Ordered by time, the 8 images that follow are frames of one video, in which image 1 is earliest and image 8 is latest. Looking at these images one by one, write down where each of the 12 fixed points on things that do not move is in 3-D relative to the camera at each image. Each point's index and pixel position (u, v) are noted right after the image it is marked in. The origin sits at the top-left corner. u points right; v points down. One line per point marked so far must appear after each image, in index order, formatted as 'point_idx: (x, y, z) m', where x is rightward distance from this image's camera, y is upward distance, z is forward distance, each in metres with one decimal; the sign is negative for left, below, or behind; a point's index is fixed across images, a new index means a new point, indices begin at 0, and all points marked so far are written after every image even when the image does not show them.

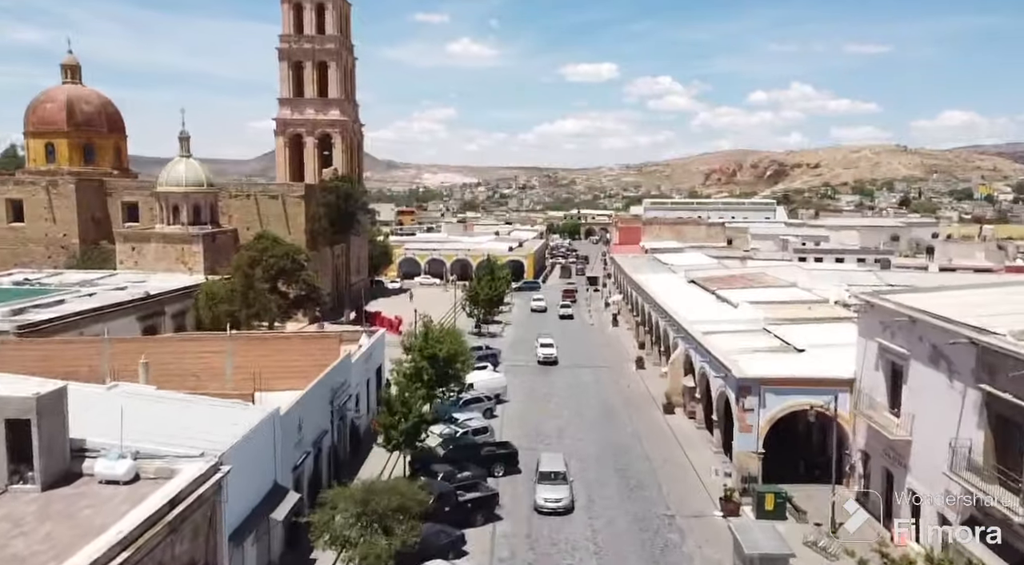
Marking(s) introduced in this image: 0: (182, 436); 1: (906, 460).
0: (-5.5, -2.6, +12.9) m
1: (+8.3, -3.7, +16.4) m
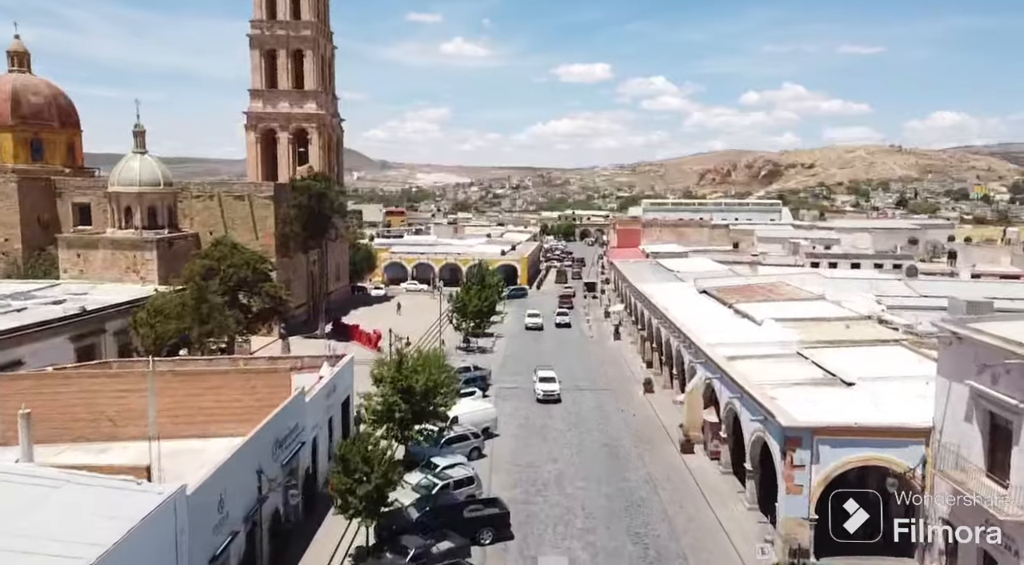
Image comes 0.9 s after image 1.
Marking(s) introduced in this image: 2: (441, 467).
0: (-5.7, -3.0, +8.9) m
1: (+8.1, -4.2, +12.5) m
2: (-1.8, -4.7, +19.7) m
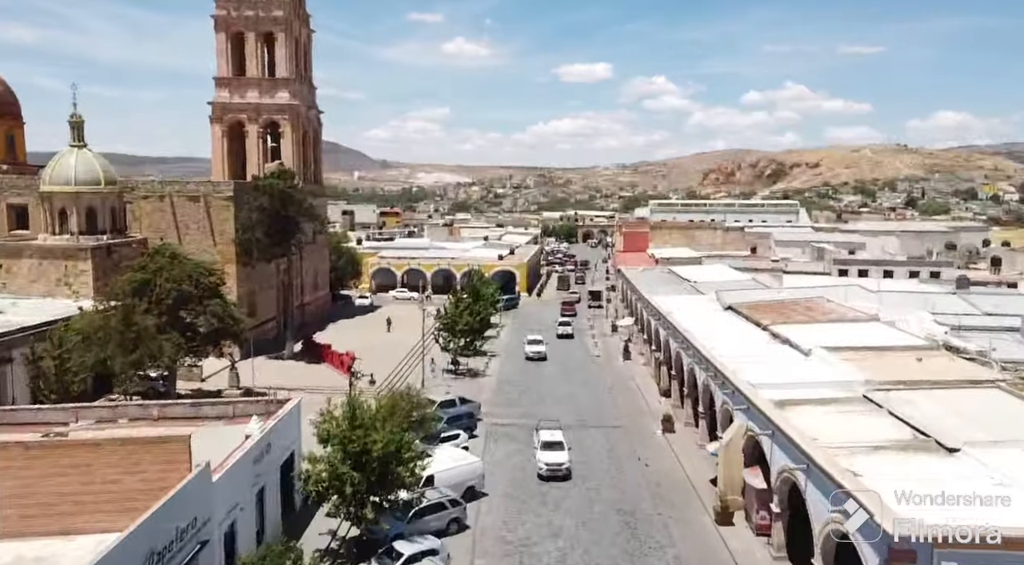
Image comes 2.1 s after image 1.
0: (-5.9, -3.6, +4.0) m
1: (+7.9, -4.8, +7.5) m
2: (-2.1, -5.3, +14.8) m
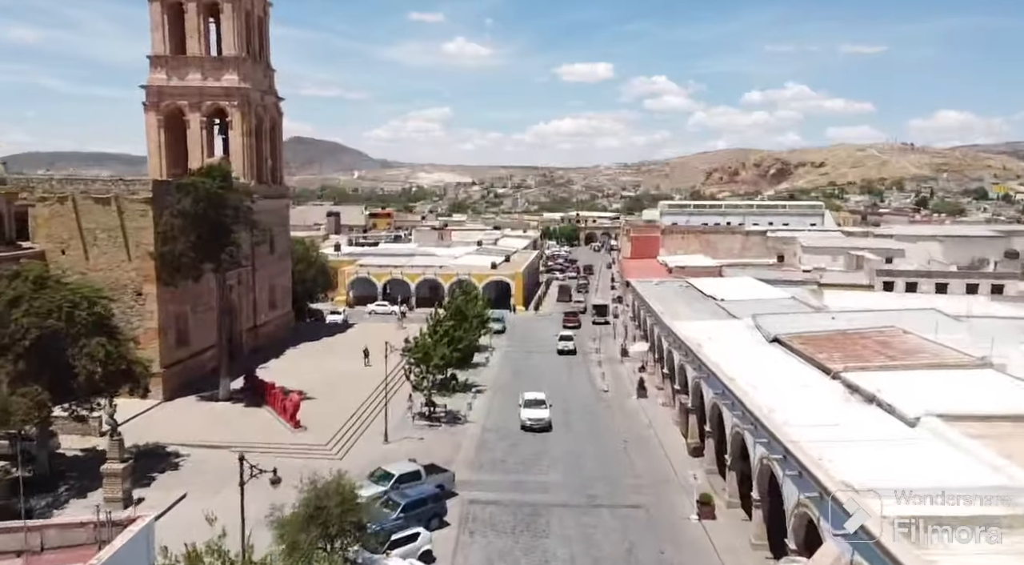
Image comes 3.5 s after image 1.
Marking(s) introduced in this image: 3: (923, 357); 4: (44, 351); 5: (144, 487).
0: (-6.4, -4.4, -2.6) m
1: (+7.4, -5.6, +0.9) m
2: (-2.5, -6.1, +8.2) m
3: (+10.6, -2.0, +20.0) m
4: (-11.4, -1.7, +18.9) m
5: (-9.4, -5.2, +19.9) m
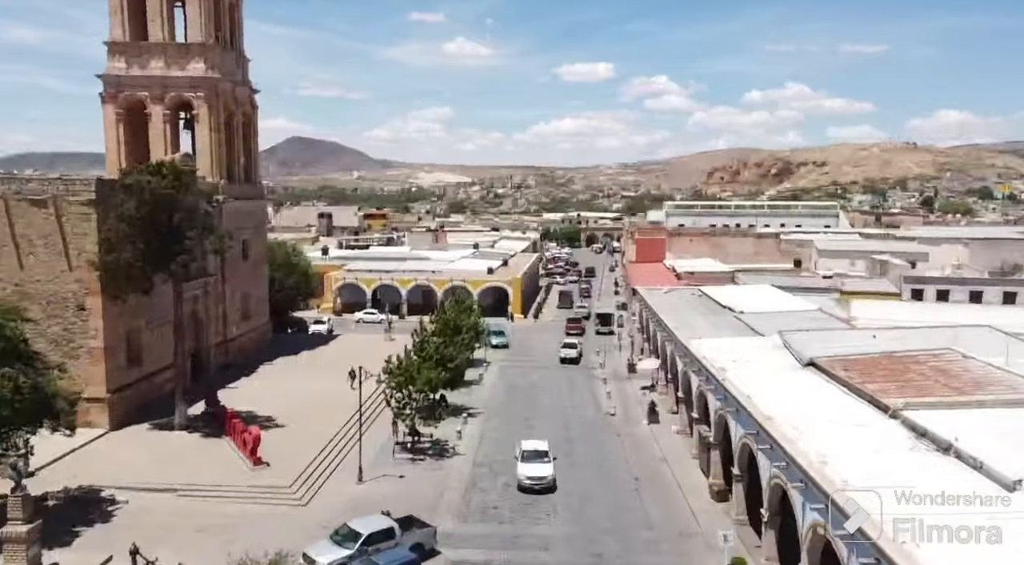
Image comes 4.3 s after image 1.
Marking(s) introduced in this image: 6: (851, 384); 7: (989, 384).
0: (-6.5, -4.8, -5.9) m
1: (+7.3, -6.0, -2.4) m
2: (-2.6, -6.5, +4.9) m
3: (+10.4, -2.3, +16.7) m
4: (-11.5, -2.1, +15.6) m
5: (-9.6, -5.6, +16.6) m
6: (+8.0, -2.4, +18.4) m
7: (+10.7, -2.3, +17.4) m
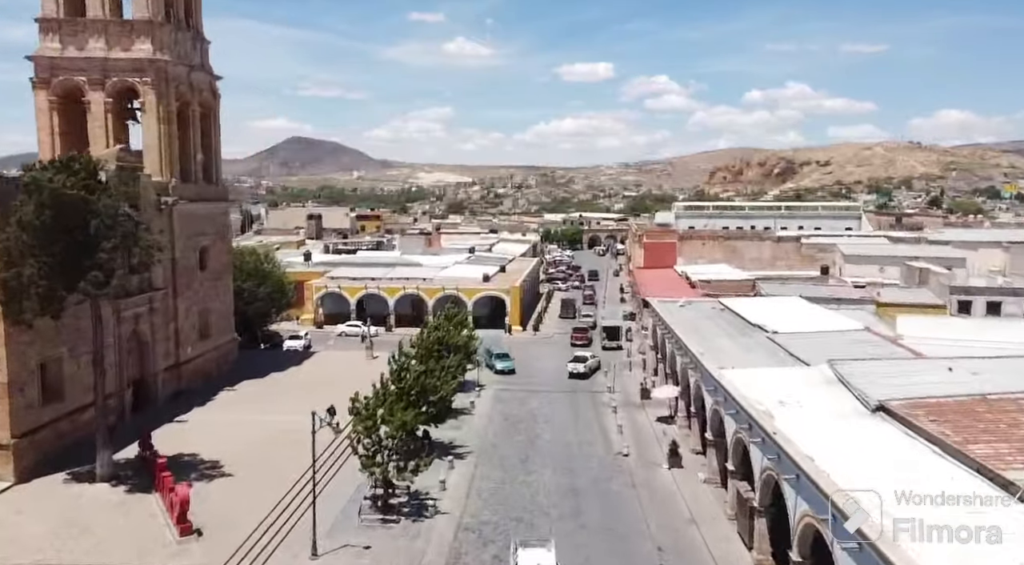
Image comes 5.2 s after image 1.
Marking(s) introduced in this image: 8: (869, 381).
0: (-6.7, -5.4, -10.1) m
1: (+7.1, -6.5, -6.6) m
2: (-2.8, -7.0, +0.6) m
3: (+10.3, -2.8, +12.4) m
4: (-11.7, -2.6, +11.4) m
5: (-9.7, -6.1, +12.3) m
6: (+7.8, -2.9, +14.1) m
7: (+10.5, -2.8, +13.1) m
8: (+8.5, -2.3, +18.5) m
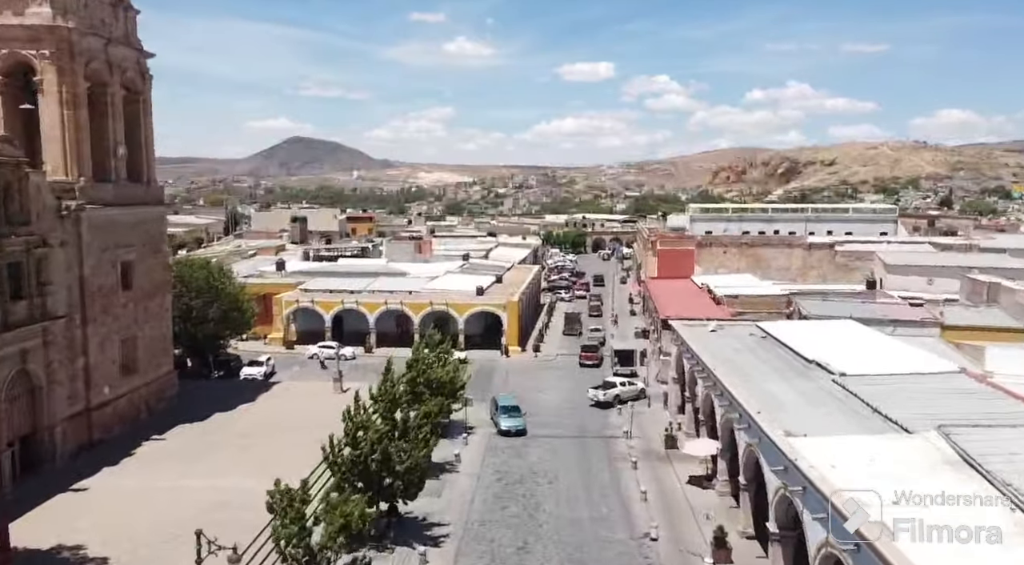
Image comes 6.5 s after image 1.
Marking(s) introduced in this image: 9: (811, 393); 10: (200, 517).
0: (-6.9, -6.1, -15.8) m
1: (+6.9, -7.2, -12.3) m
2: (-3.0, -7.7, -5.0) m
3: (+10.1, -3.6, +6.8) m
4: (-11.9, -3.3, +5.7) m
5: (-9.9, -6.9, +6.7) m
6: (+7.7, -3.6, +8.4) m
7: (+10.3, -3.5, +7.5) m
8: (+8.3, -3.0, +12.8) m
9: (+7.4, -2.7, +19.4) m
10: (-7.4, -5.5, +18.8) m
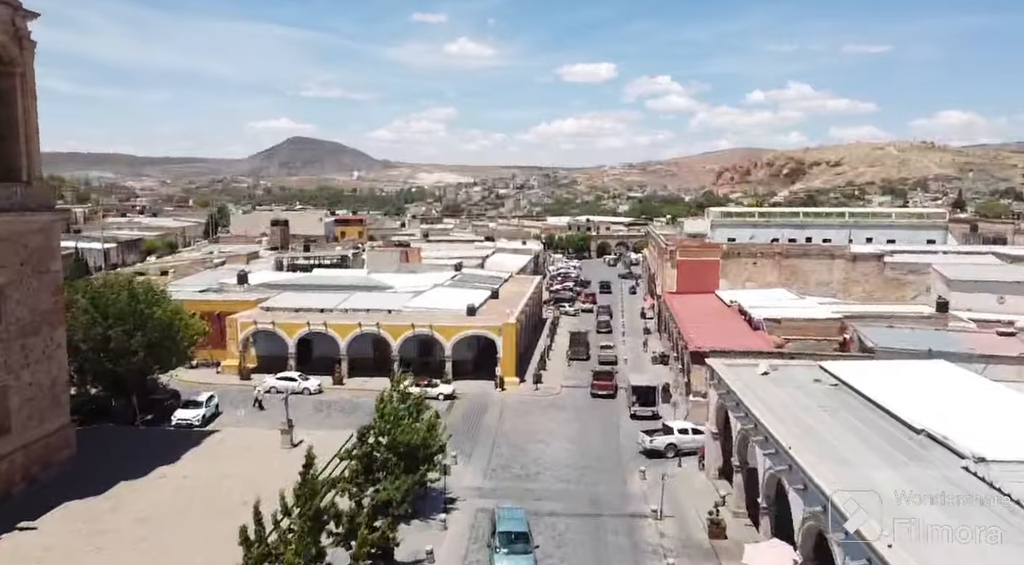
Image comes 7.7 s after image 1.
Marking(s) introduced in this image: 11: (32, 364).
0: (-7.1, -6.8, -21.9) m
1: (+6.7, -8.0, -18.4) m
2: (-3.2, -8.5, -11.1) m
3: (+9.9, -4.4, +0.6) m
4: (-12.1, -4.1, -0.4) m
5: (-10.1, -7.6, +0.5) m
6: (+7.5, -4.4, +2.3) m
7: (+10.1, -4.3, +1.3) m
8: (+8.1, -3.8, +6.7) m
9: (+7.2, -3.5, +13.2) m
10: (-7.5, -6.2, +12.6) m
11: (-12.2, -2.0, +19.9) m
